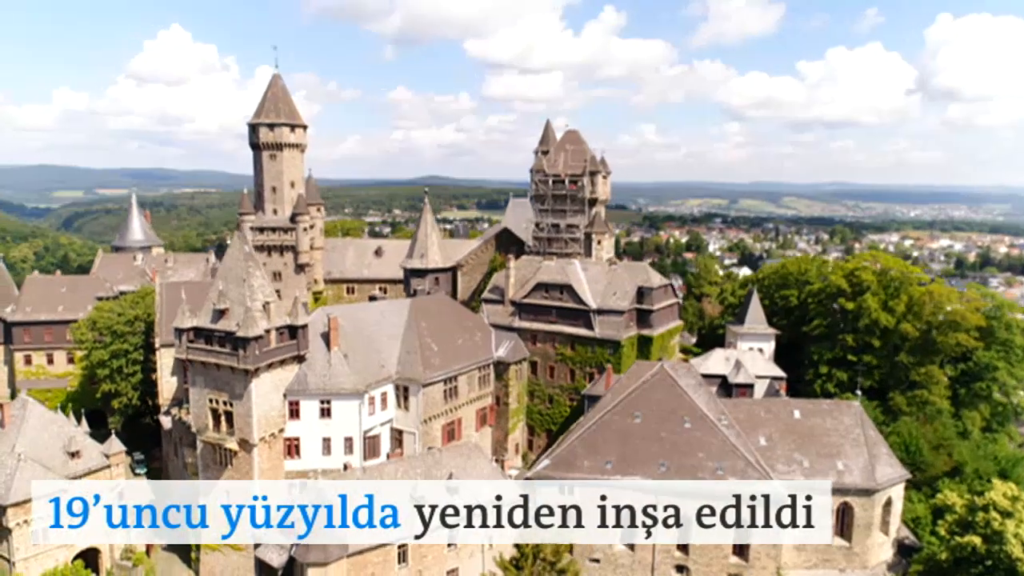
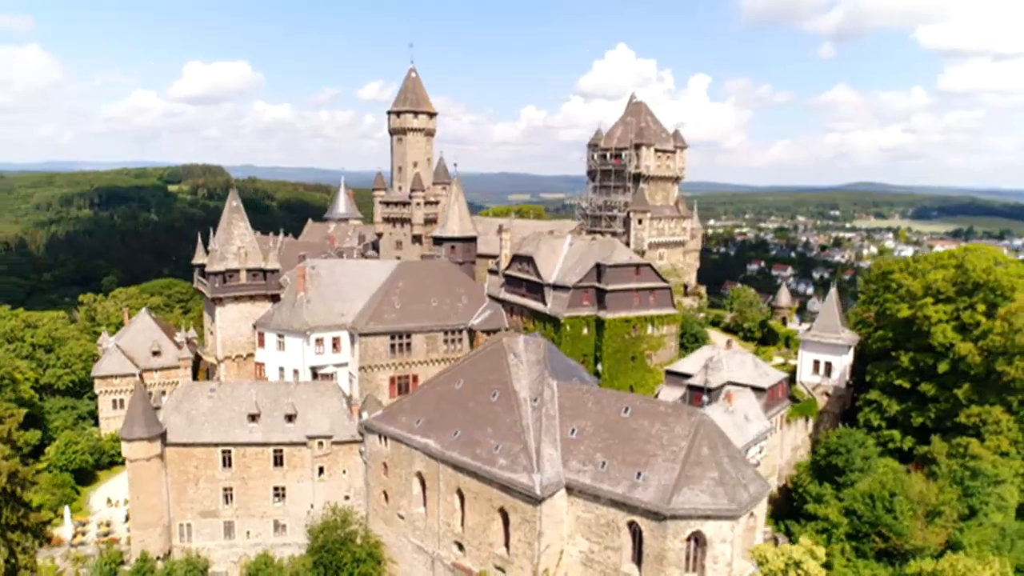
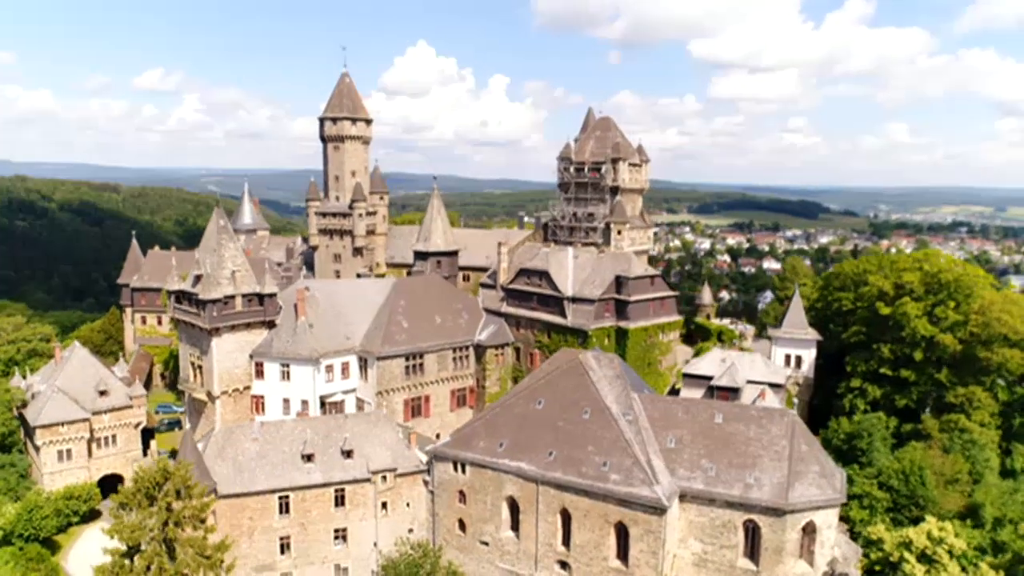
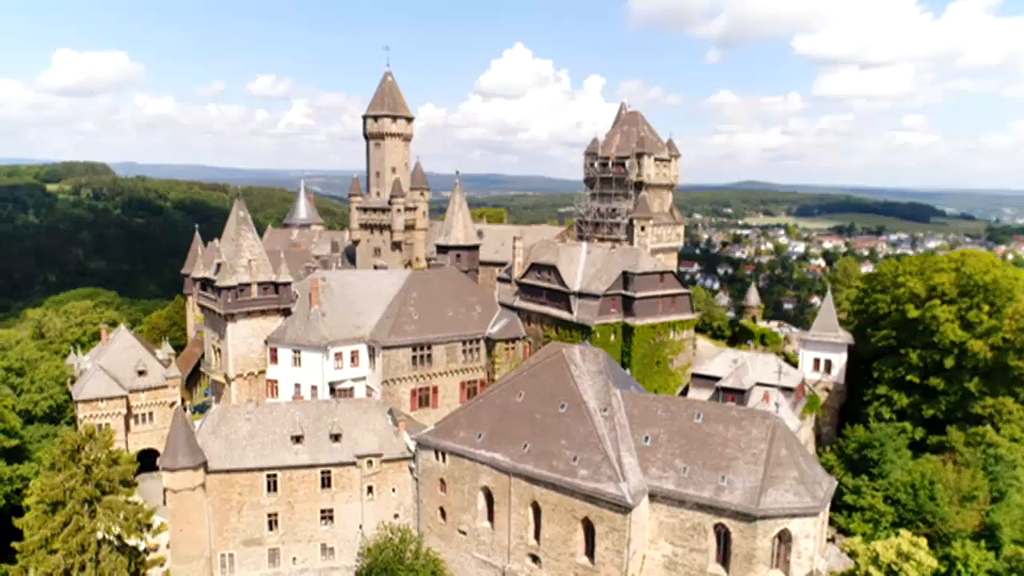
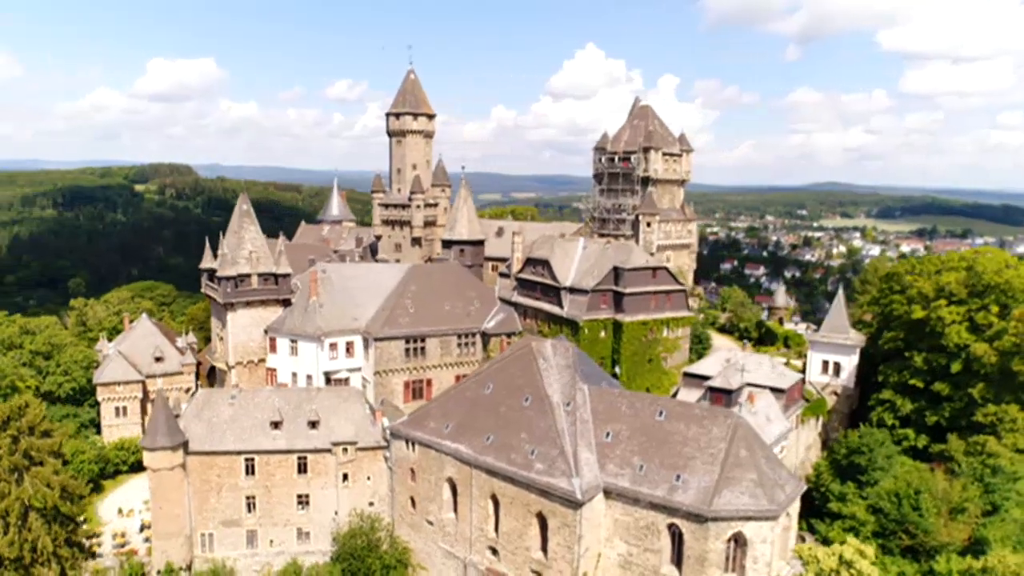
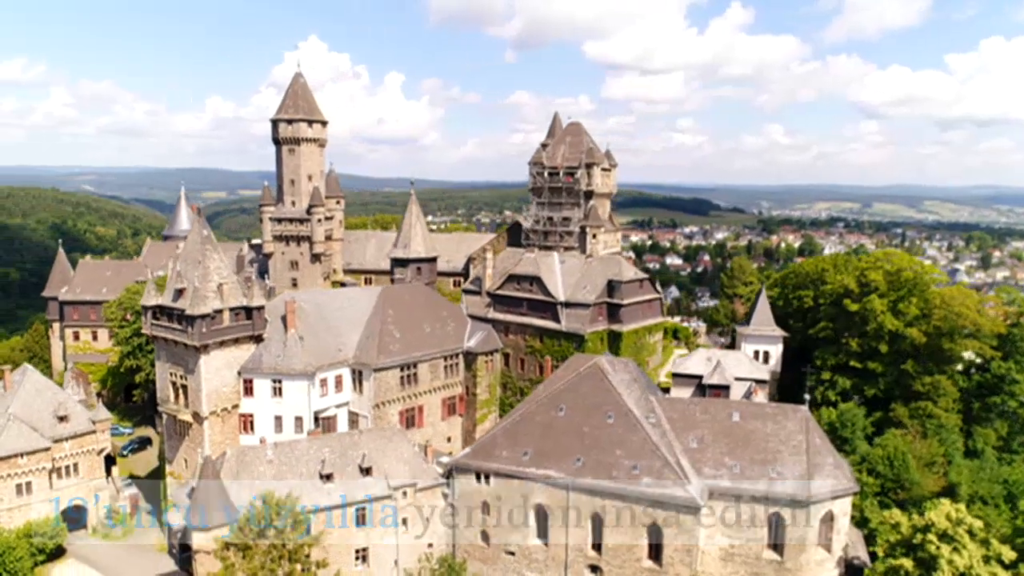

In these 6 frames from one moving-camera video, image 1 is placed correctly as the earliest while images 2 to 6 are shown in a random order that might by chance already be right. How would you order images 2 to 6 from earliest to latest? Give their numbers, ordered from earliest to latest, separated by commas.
6, 3, 4, 5, 2
